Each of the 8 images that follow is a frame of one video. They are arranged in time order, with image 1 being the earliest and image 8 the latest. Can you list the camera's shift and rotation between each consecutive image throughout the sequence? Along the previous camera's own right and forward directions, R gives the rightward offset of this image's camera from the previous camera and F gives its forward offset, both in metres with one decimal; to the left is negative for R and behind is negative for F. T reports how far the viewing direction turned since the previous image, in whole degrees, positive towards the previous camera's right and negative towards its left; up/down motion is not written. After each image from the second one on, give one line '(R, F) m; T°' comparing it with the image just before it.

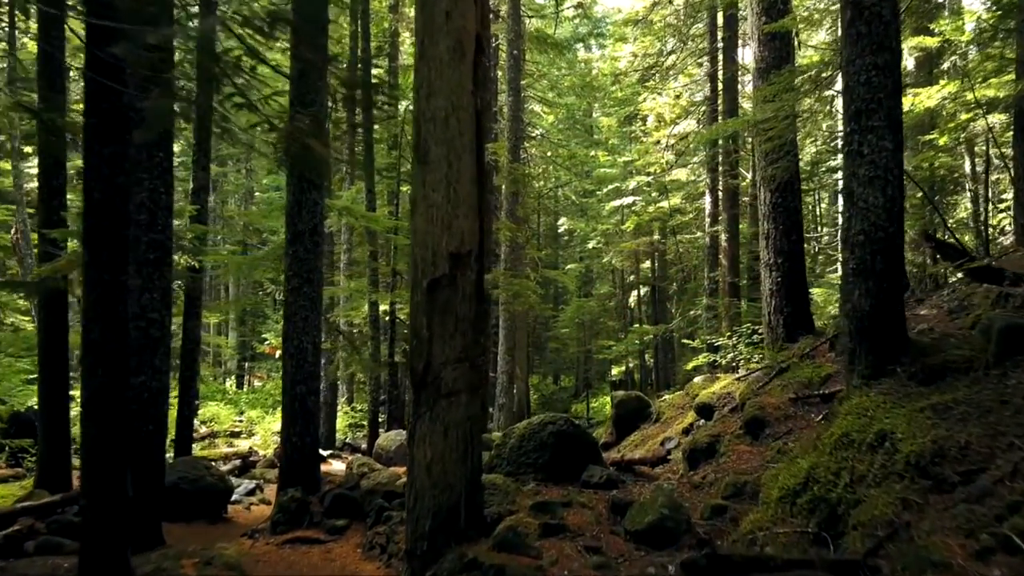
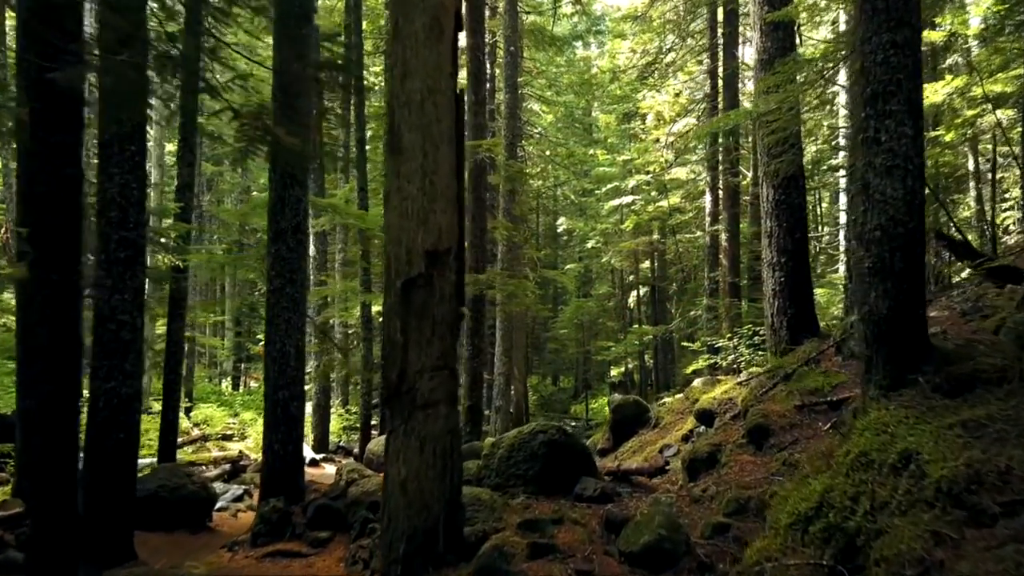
(+0.1, +0.4) m; 0°
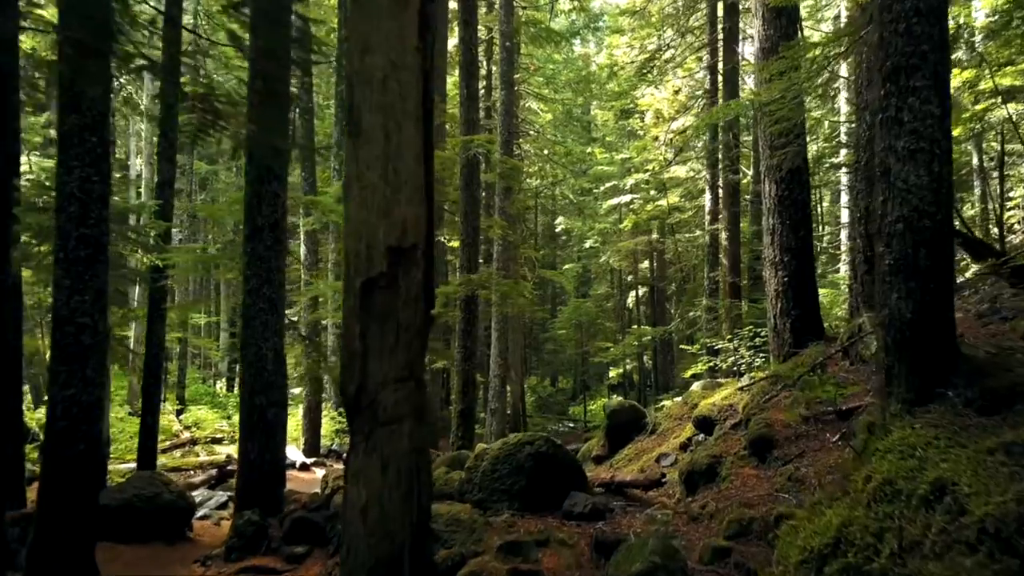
(+0.1, +0.4) m; 0°
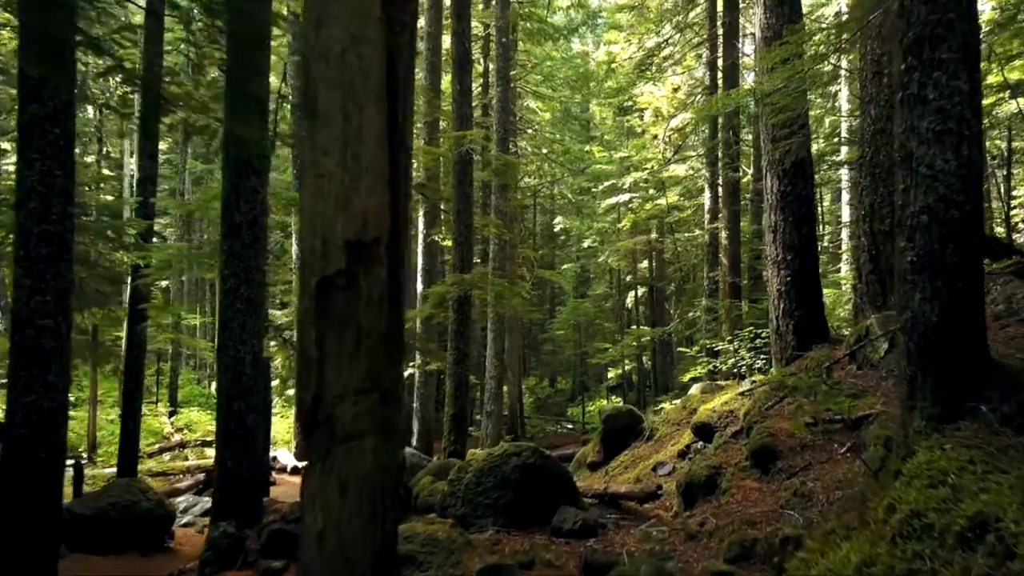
(+0.1, +0.4) m; 0°
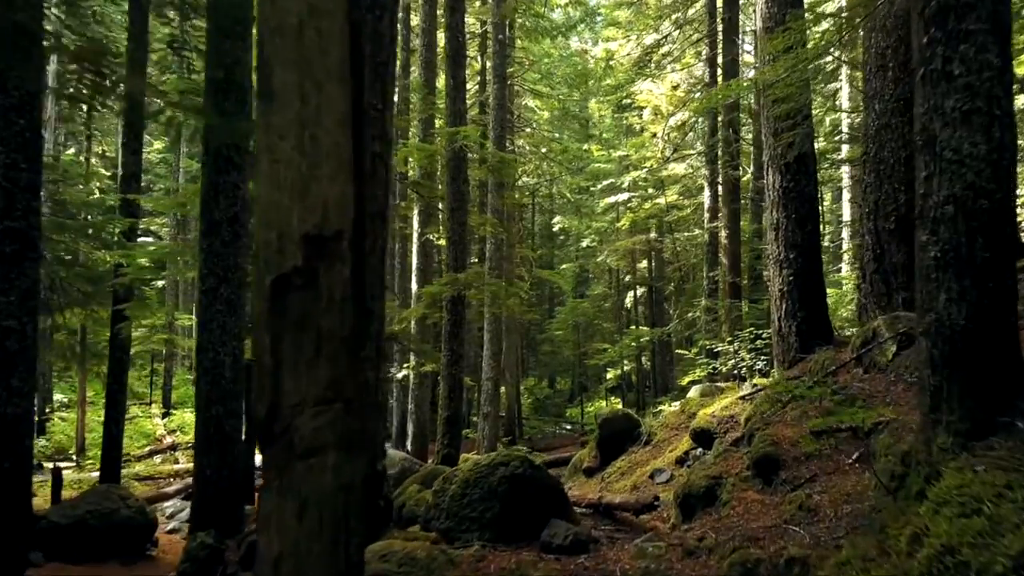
(+0.1, +0.3) m; 0°
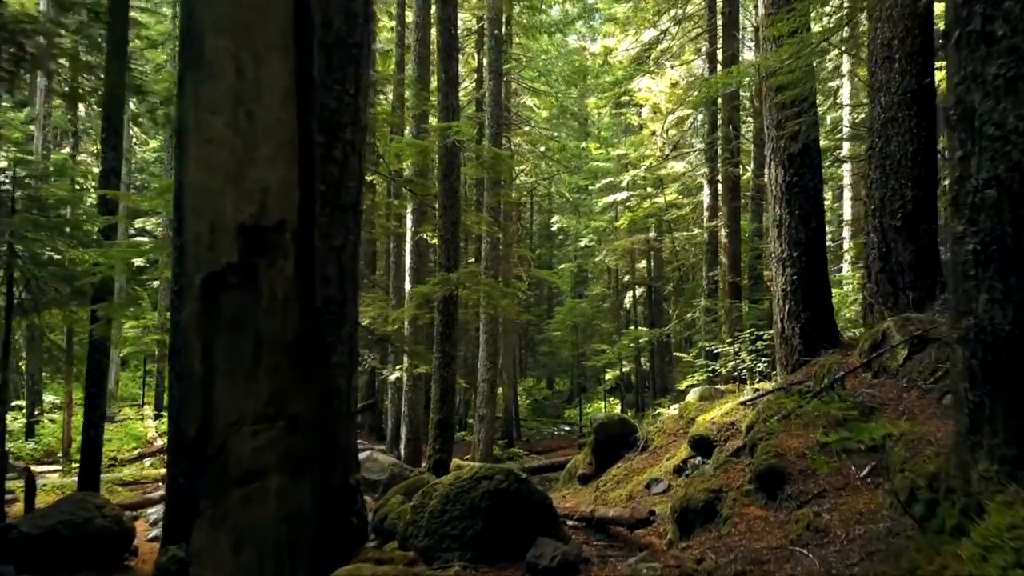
(+0.1, +0.4) m; 0°
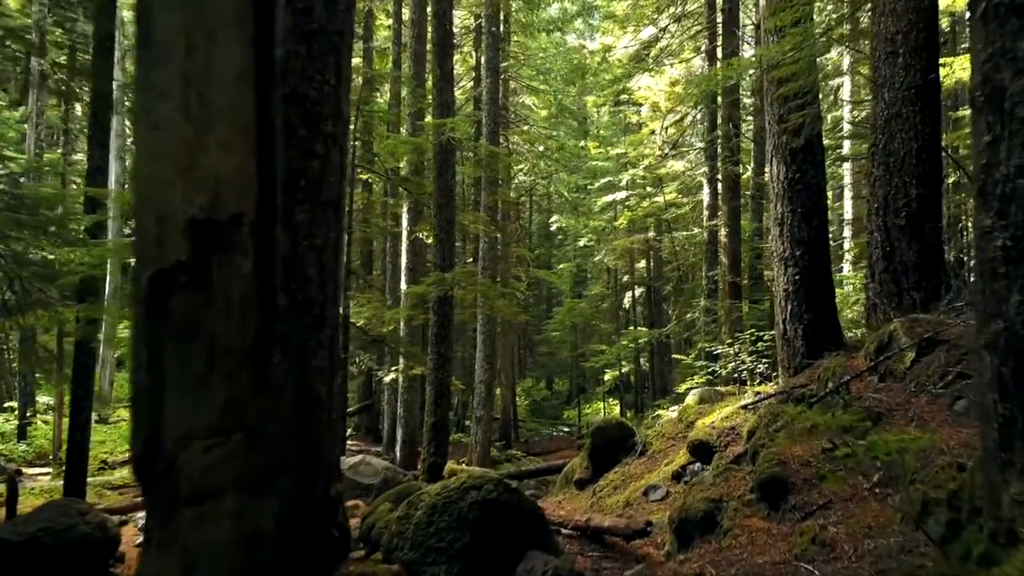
(+0.1, +0.2) m; 0°
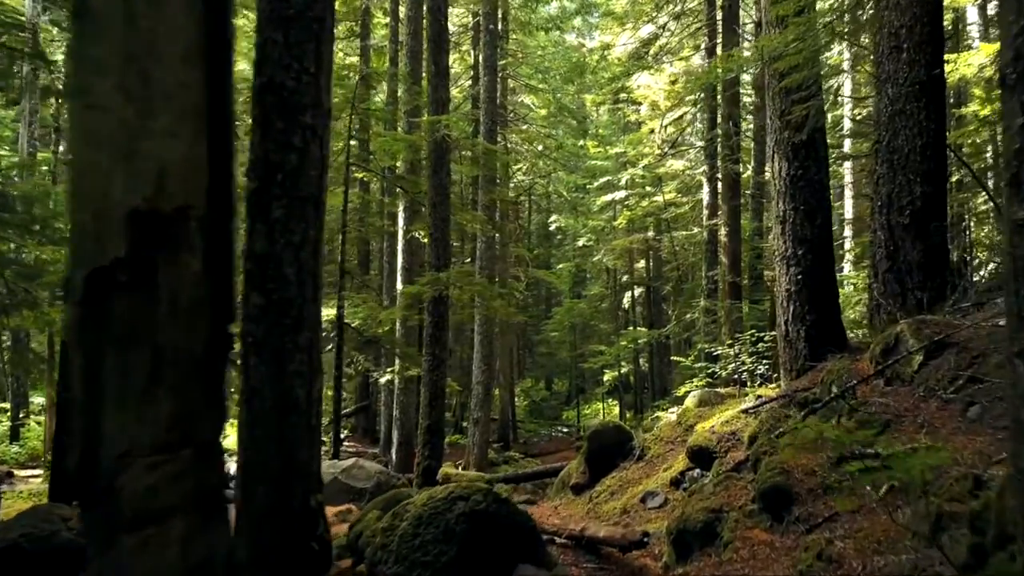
(+0.1, +0.2) m; 0°
